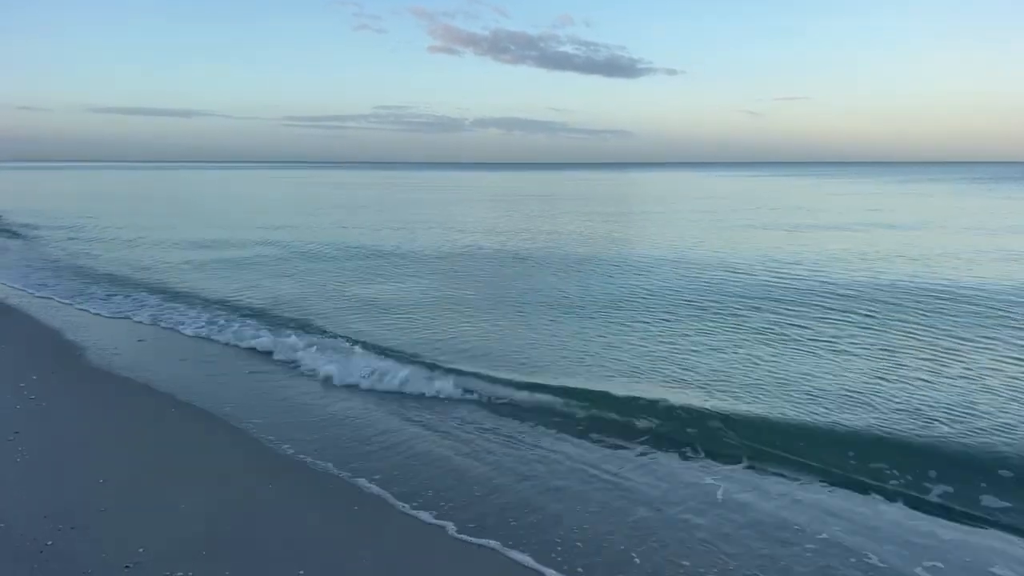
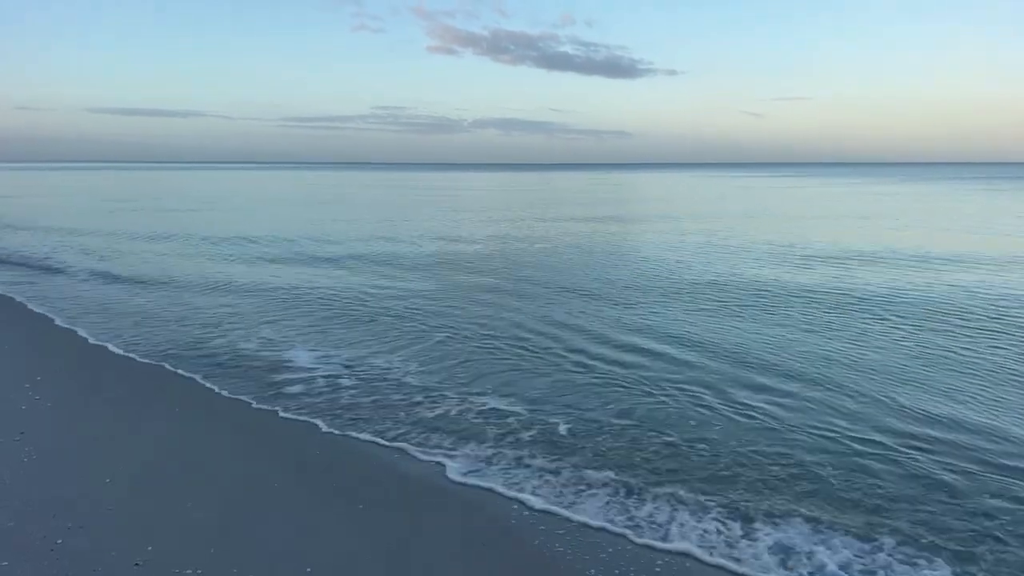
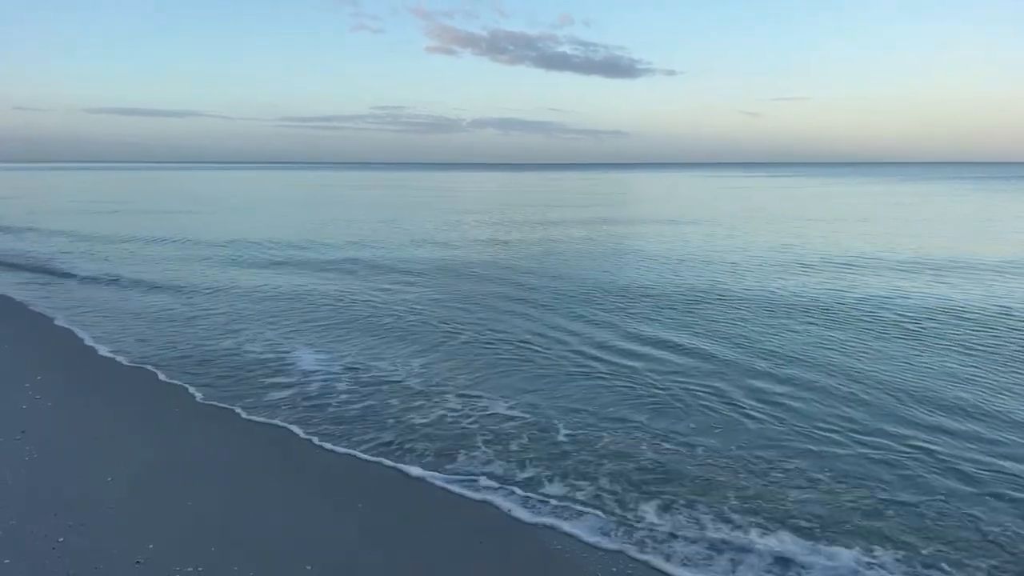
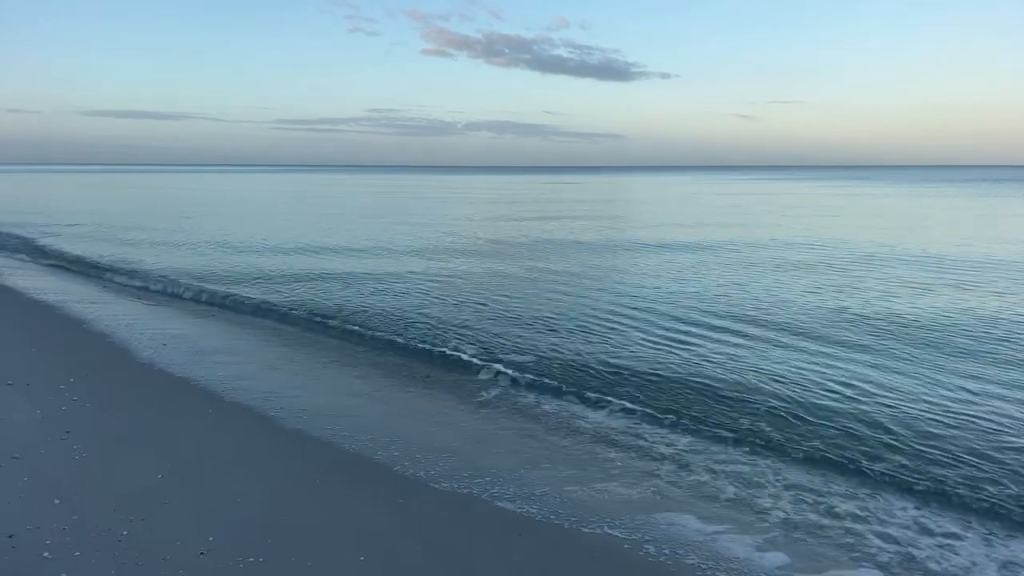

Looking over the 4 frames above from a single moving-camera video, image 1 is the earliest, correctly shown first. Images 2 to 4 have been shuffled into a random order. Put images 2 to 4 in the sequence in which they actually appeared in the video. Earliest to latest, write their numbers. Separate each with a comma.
2, 3, 4
